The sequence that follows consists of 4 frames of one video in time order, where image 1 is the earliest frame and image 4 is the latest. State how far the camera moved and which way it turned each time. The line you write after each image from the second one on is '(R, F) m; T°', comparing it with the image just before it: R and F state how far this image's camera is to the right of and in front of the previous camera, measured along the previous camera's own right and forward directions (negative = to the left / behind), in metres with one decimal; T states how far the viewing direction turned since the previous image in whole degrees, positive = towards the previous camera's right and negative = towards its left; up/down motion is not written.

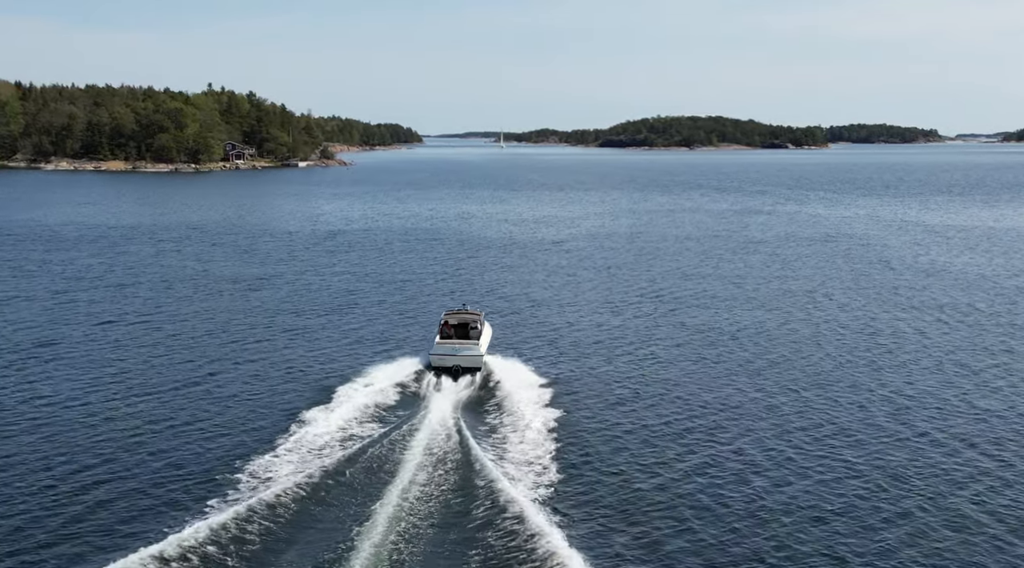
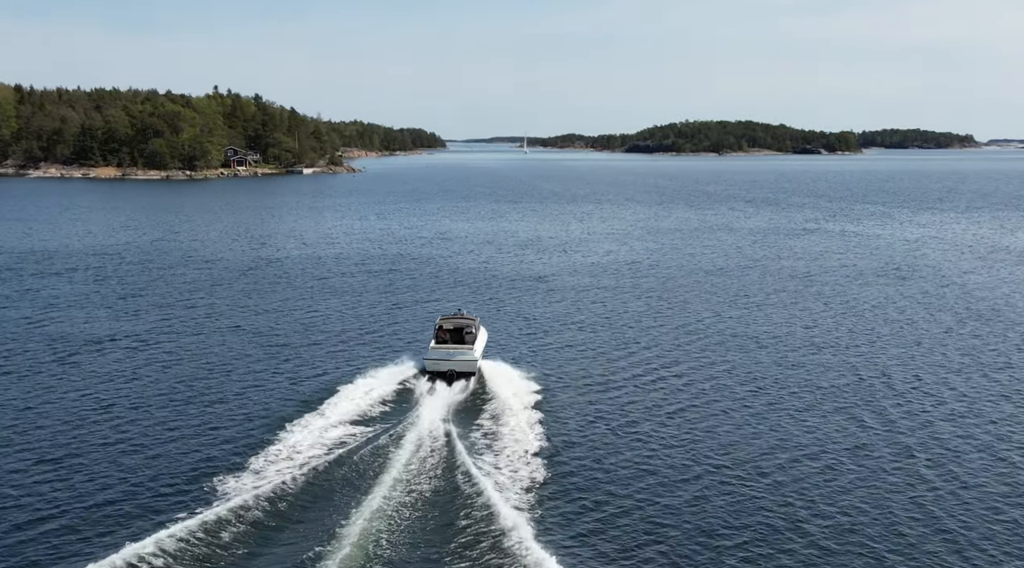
(+3.6, +19.1) m; -2°
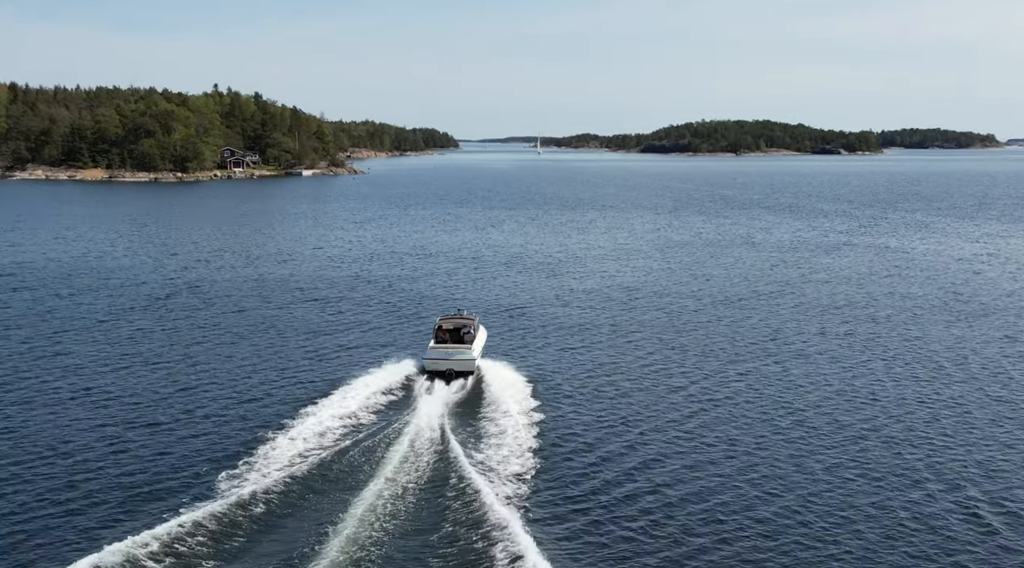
(+2.5, +12.9) m; -1°
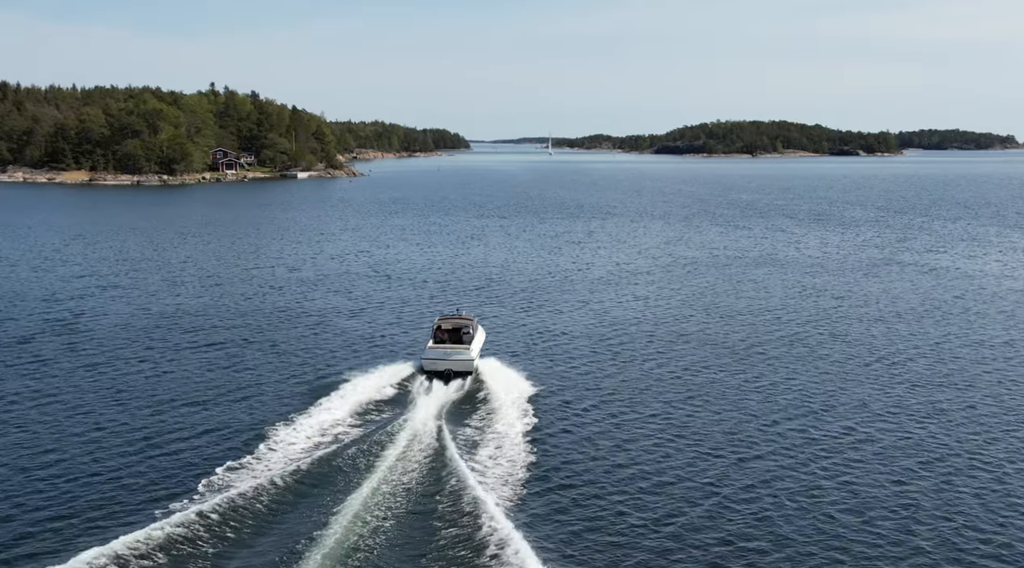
(+2.6, +13.8) m; -1°
